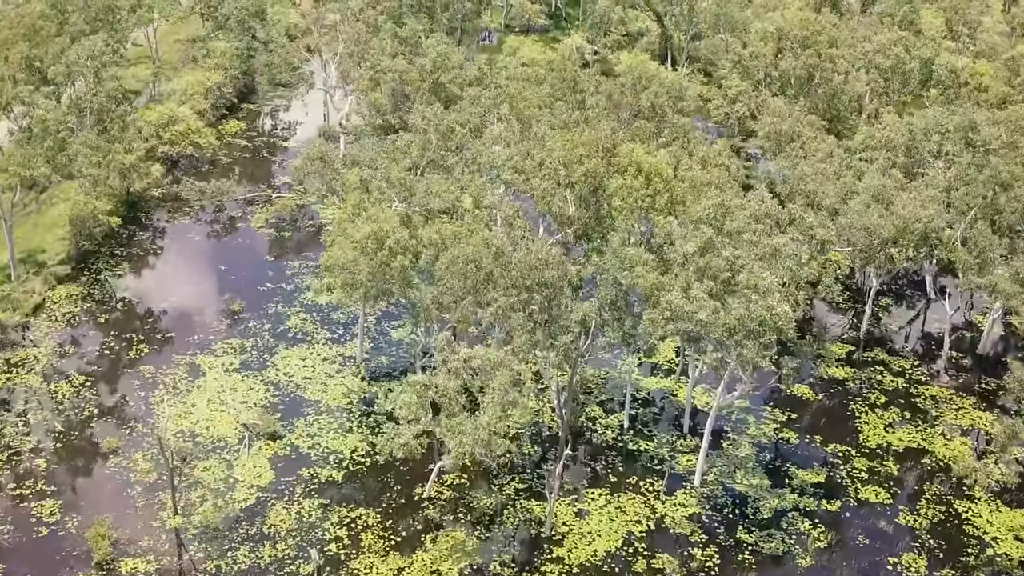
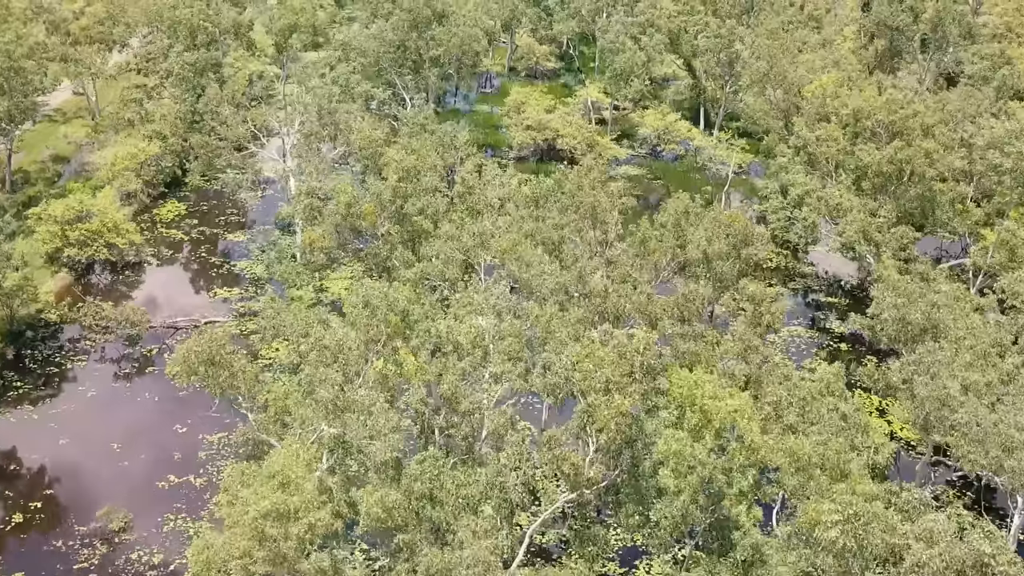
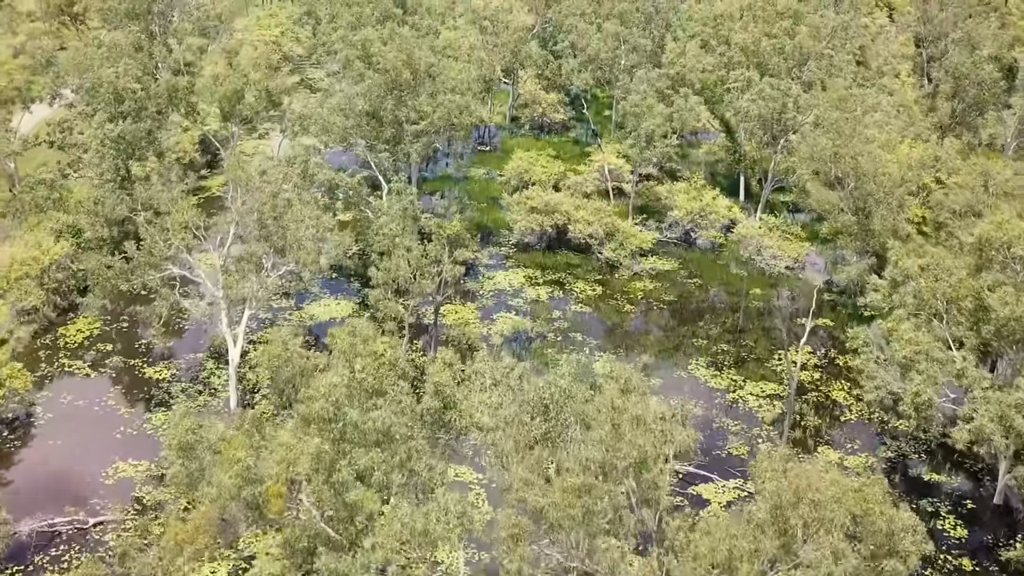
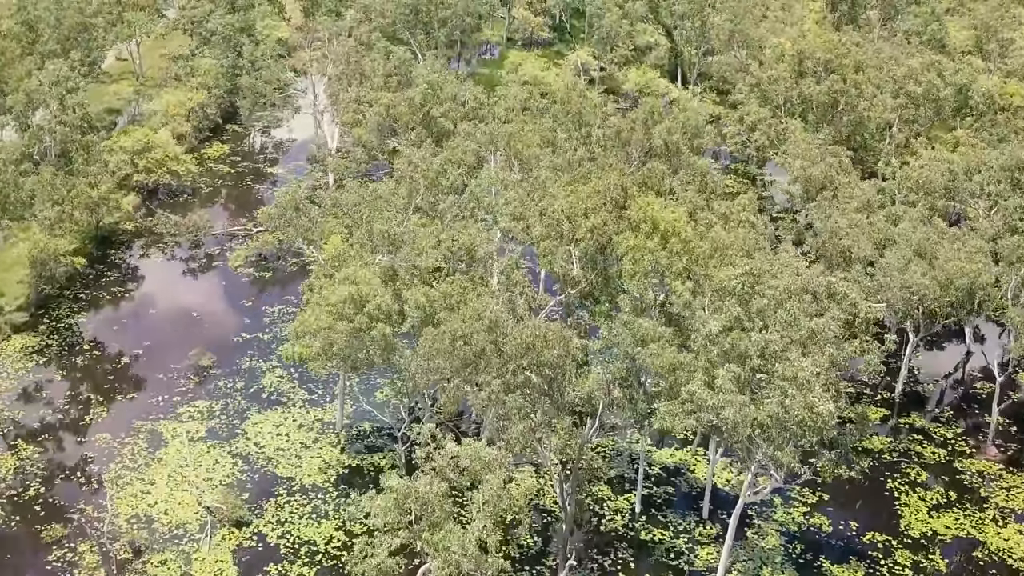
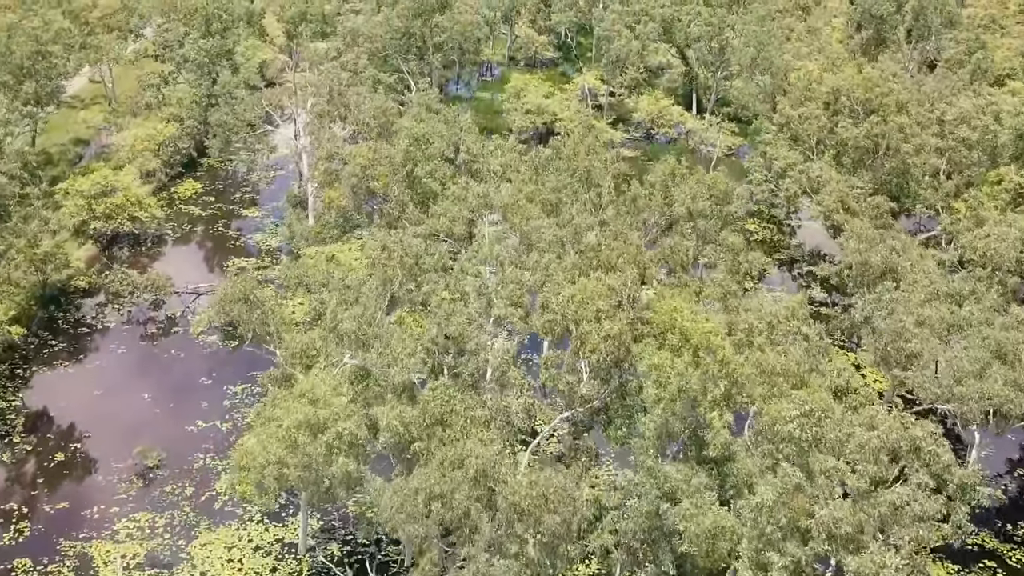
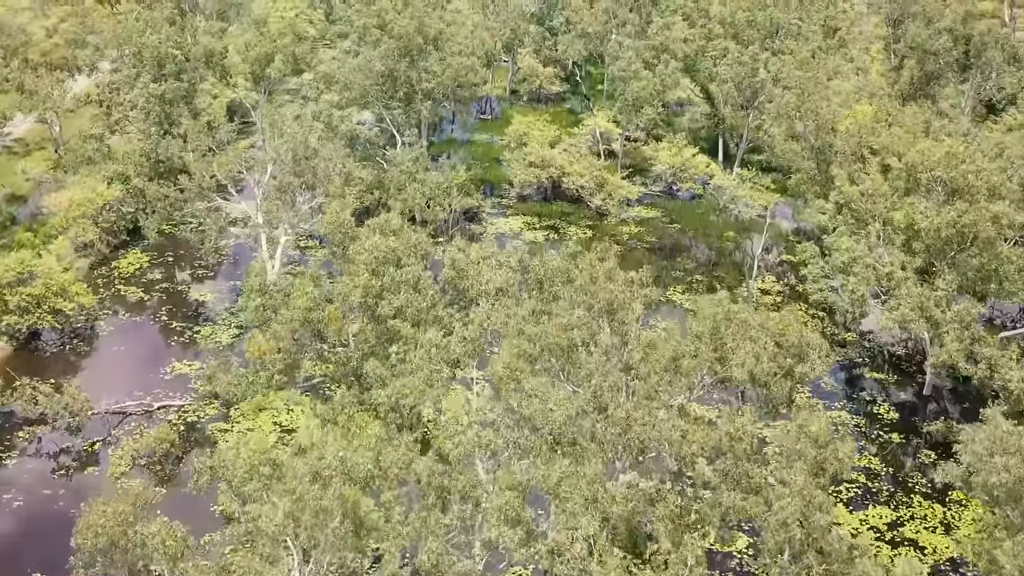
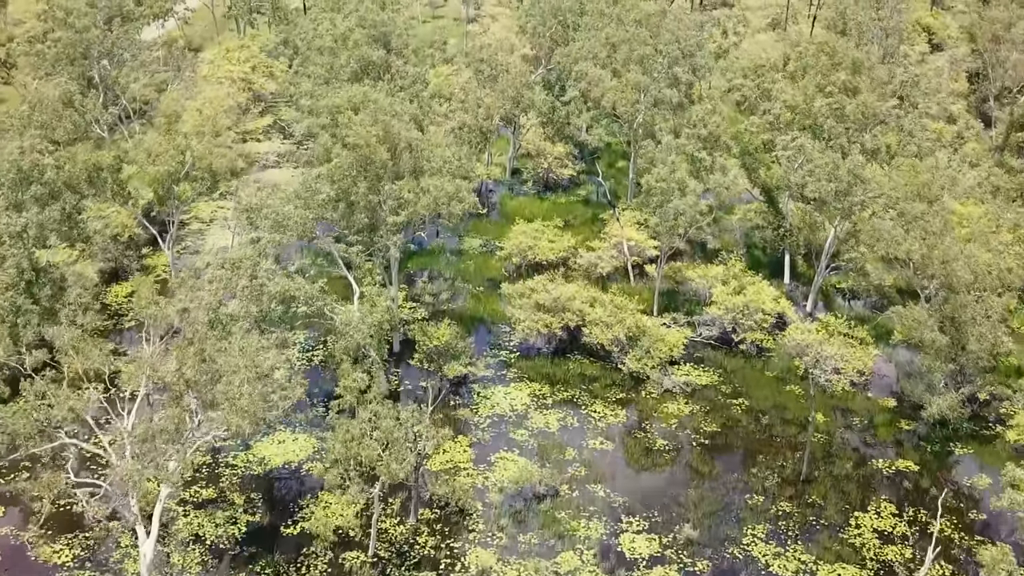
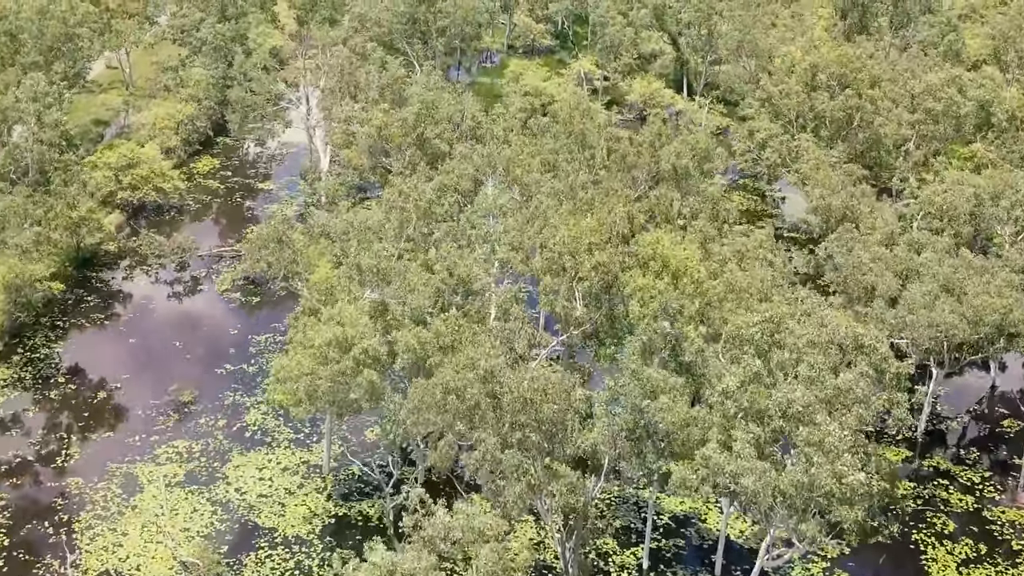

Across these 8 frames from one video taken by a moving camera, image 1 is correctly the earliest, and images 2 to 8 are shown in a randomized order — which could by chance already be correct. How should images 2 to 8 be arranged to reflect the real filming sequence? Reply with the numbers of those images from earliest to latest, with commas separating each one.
4, 8, 5, 2, 6, 3, 7
